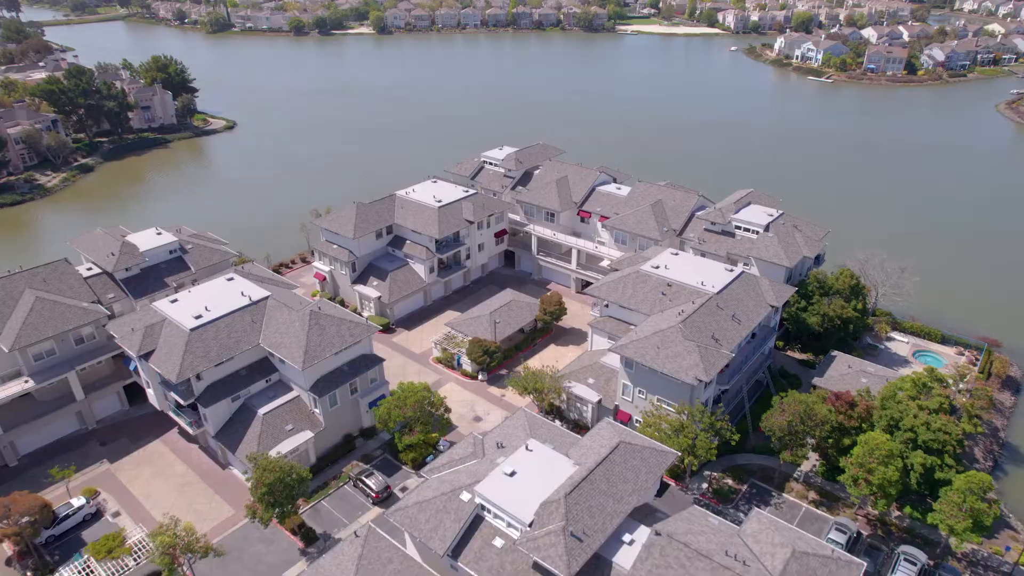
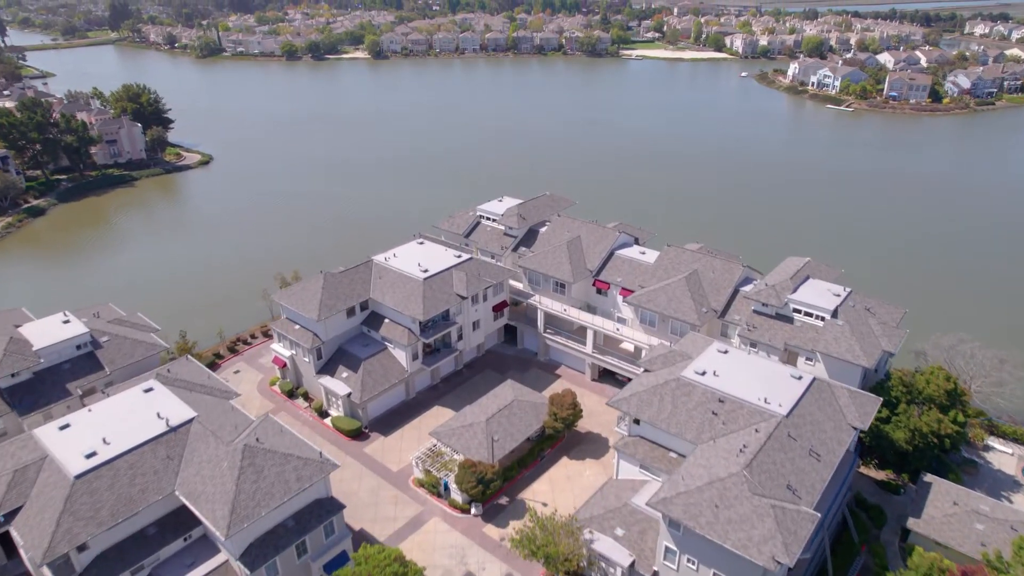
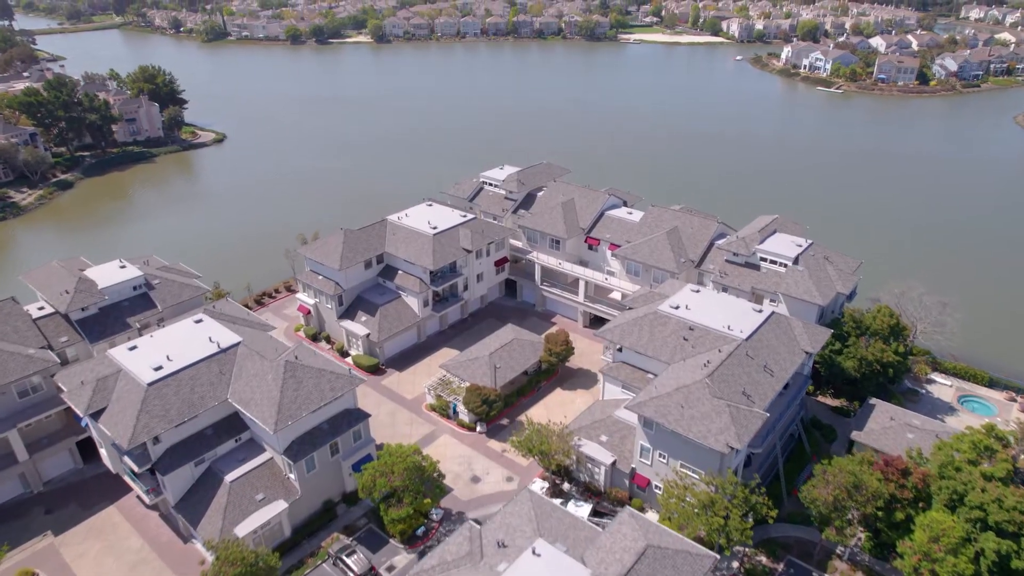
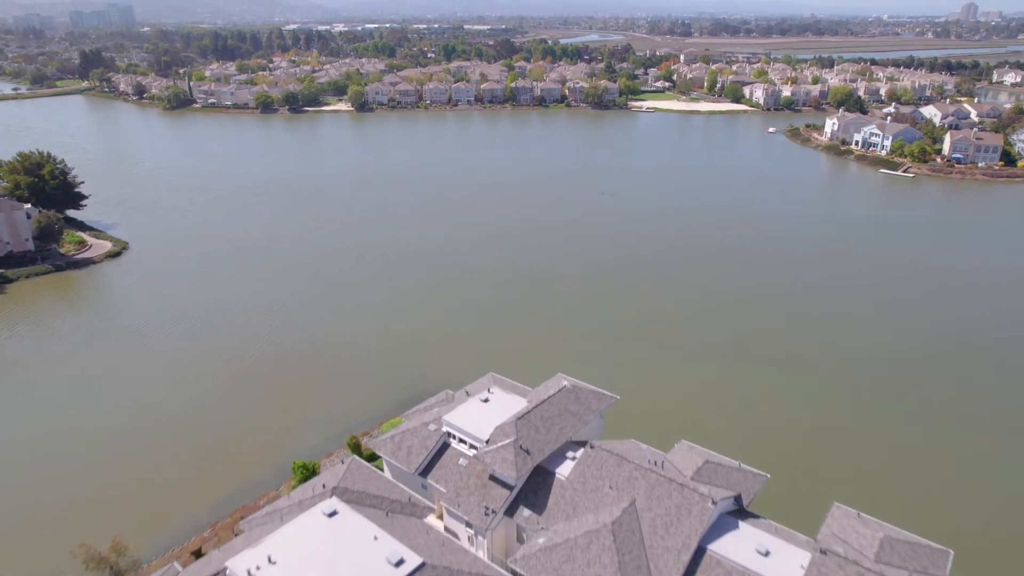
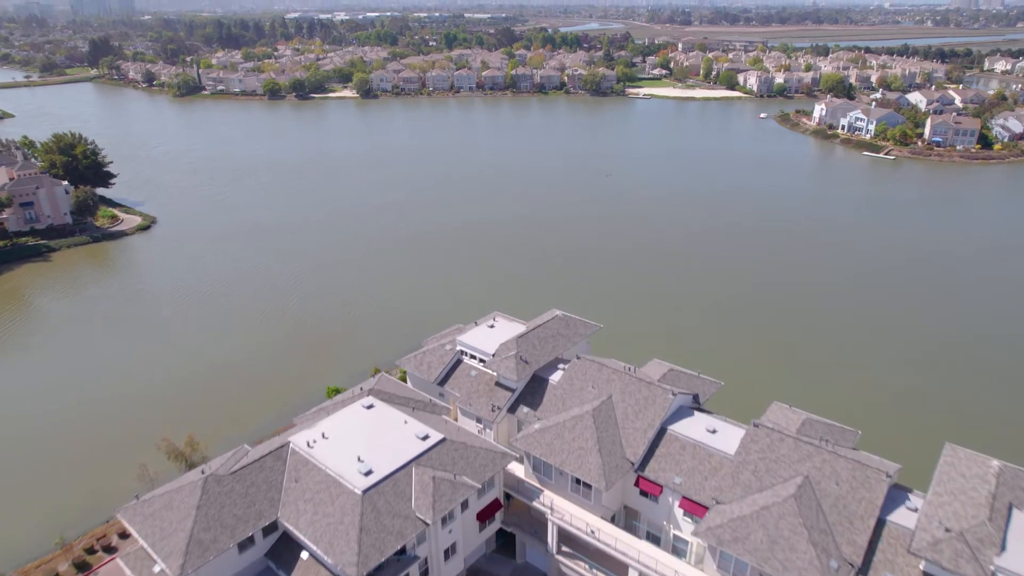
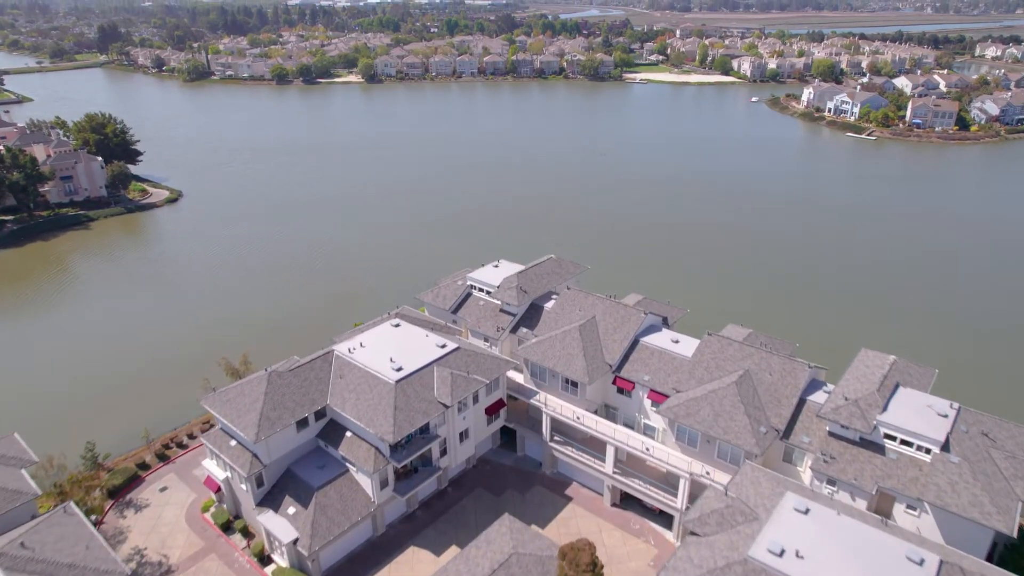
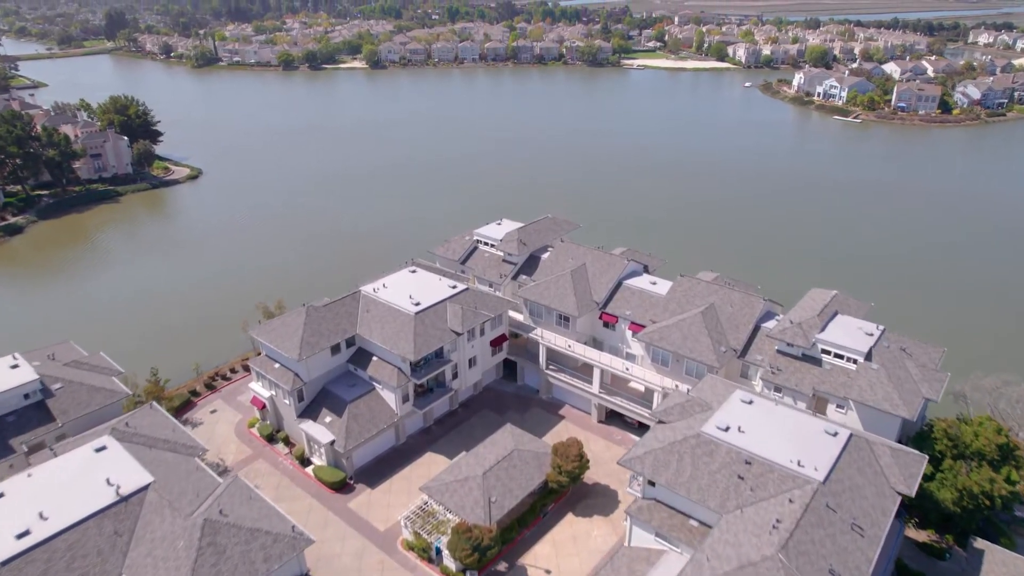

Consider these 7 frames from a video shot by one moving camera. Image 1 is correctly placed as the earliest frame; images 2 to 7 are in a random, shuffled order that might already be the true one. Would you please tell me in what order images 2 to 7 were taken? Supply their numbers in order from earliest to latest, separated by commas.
3, 2, 7, 6, 5, 4
